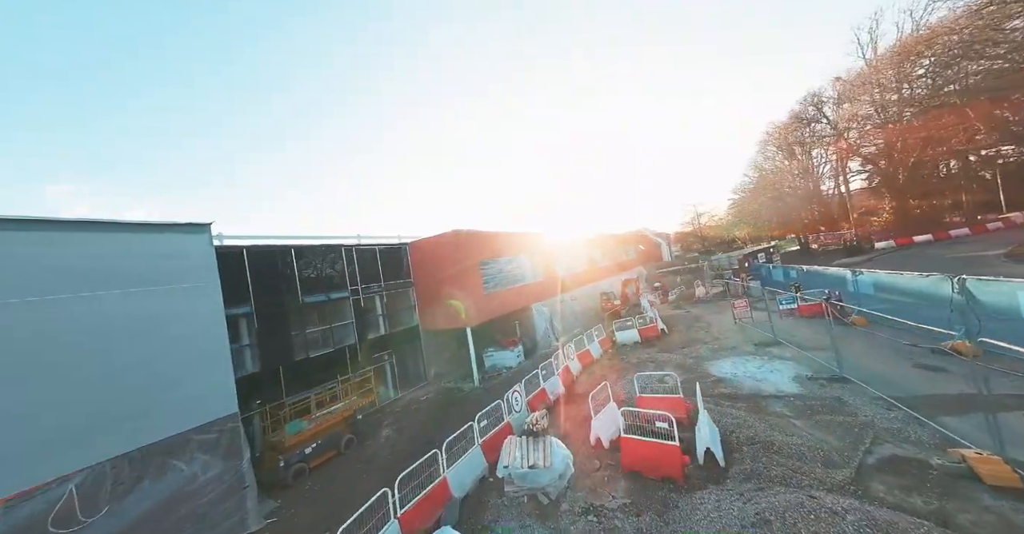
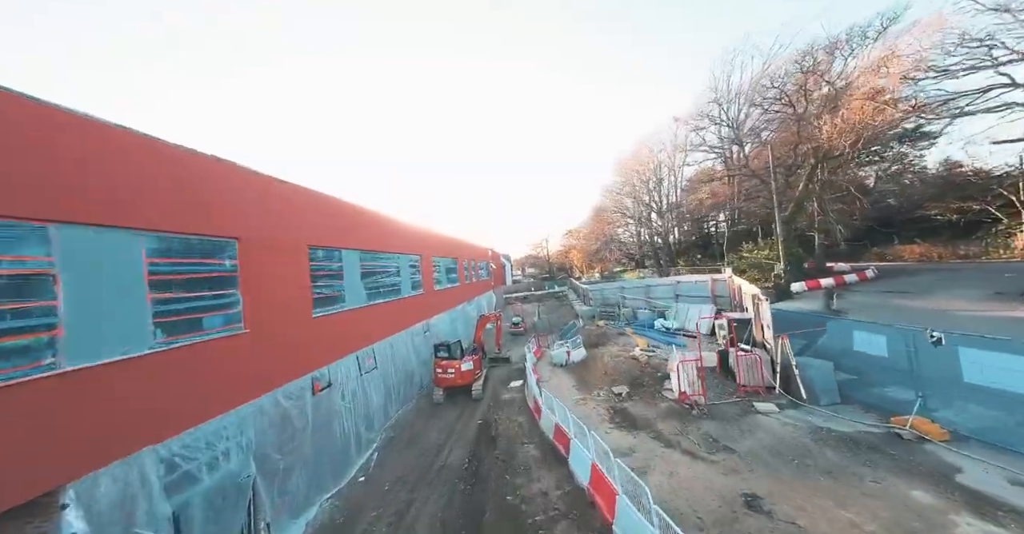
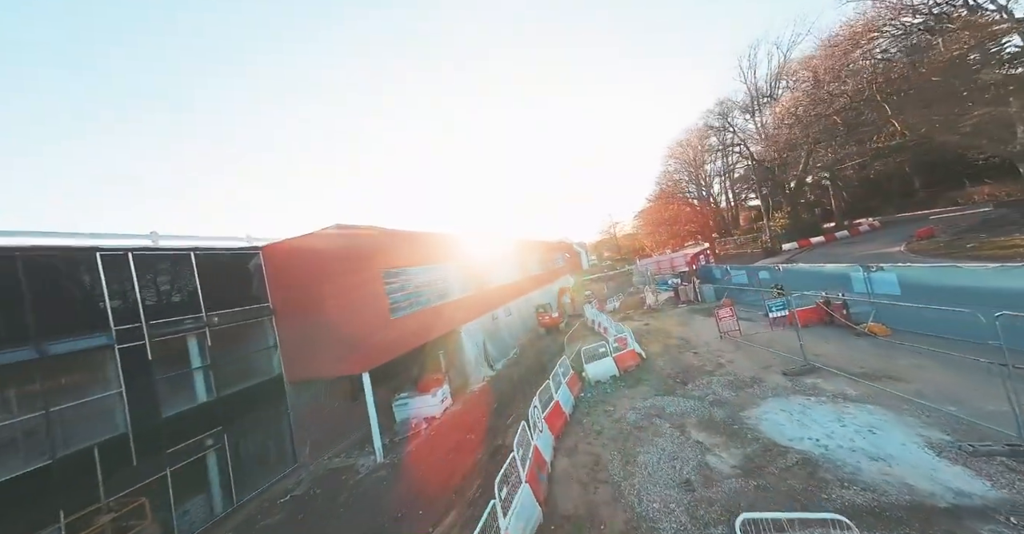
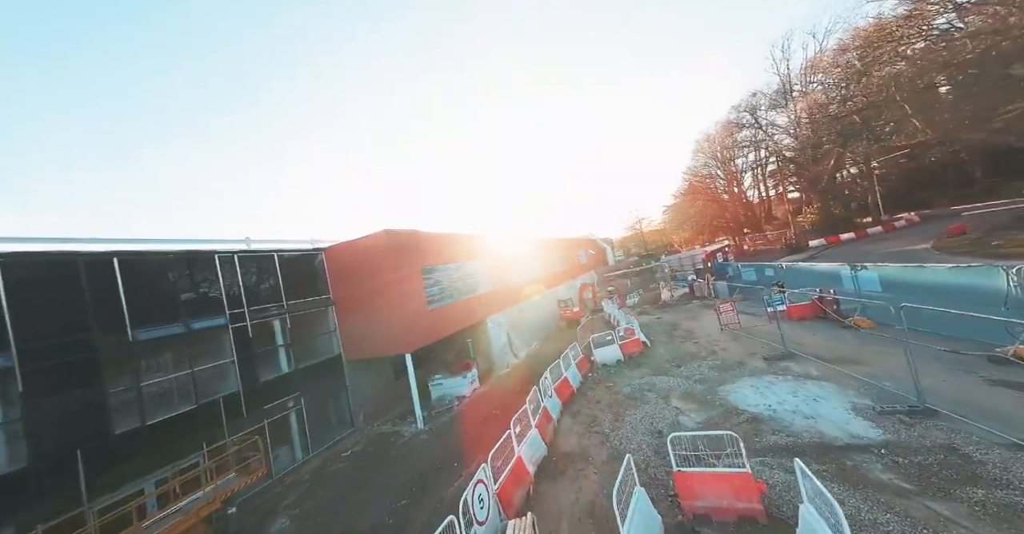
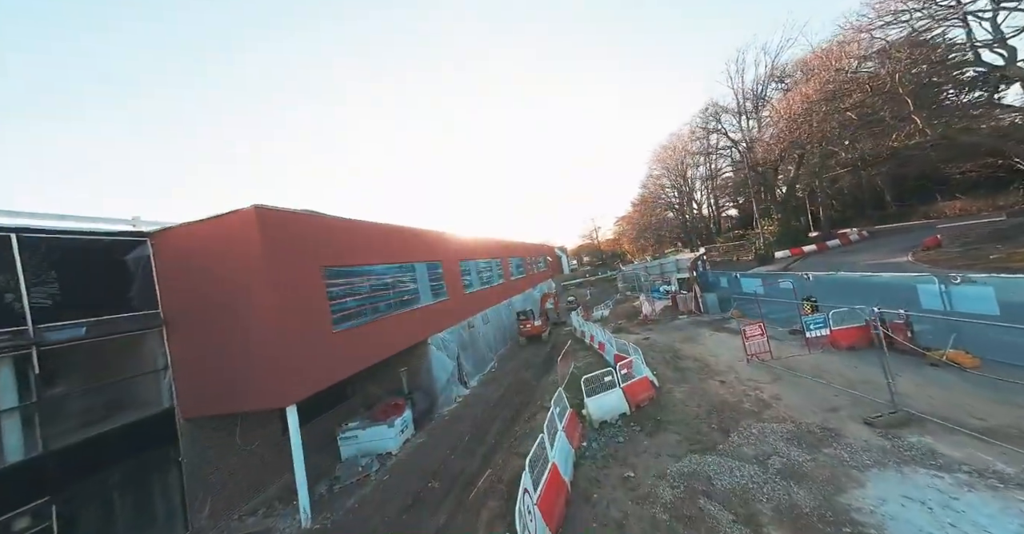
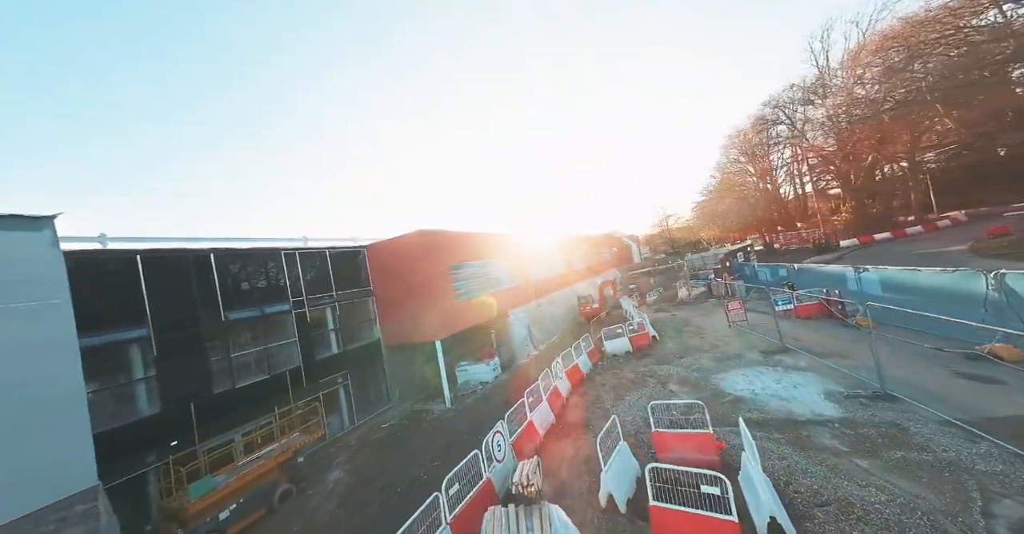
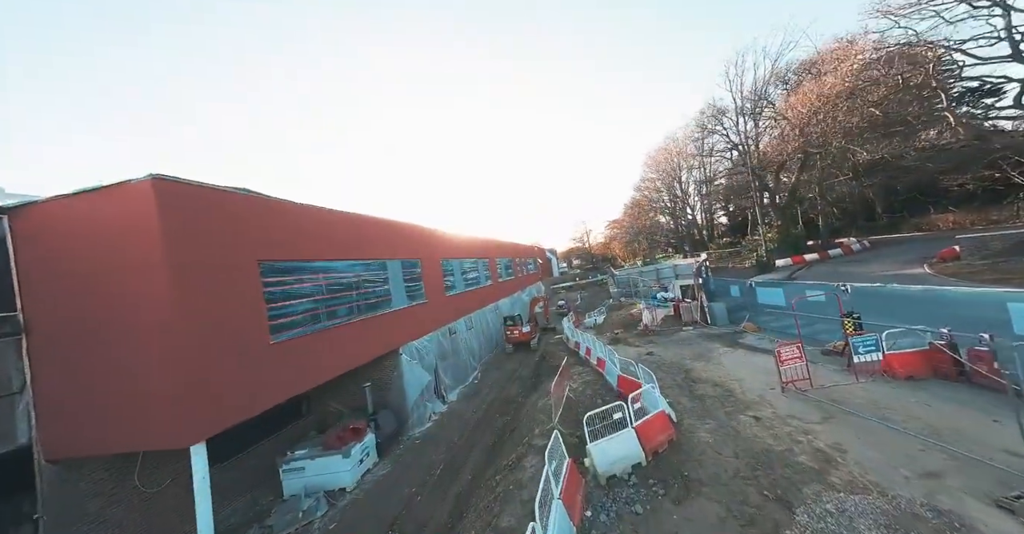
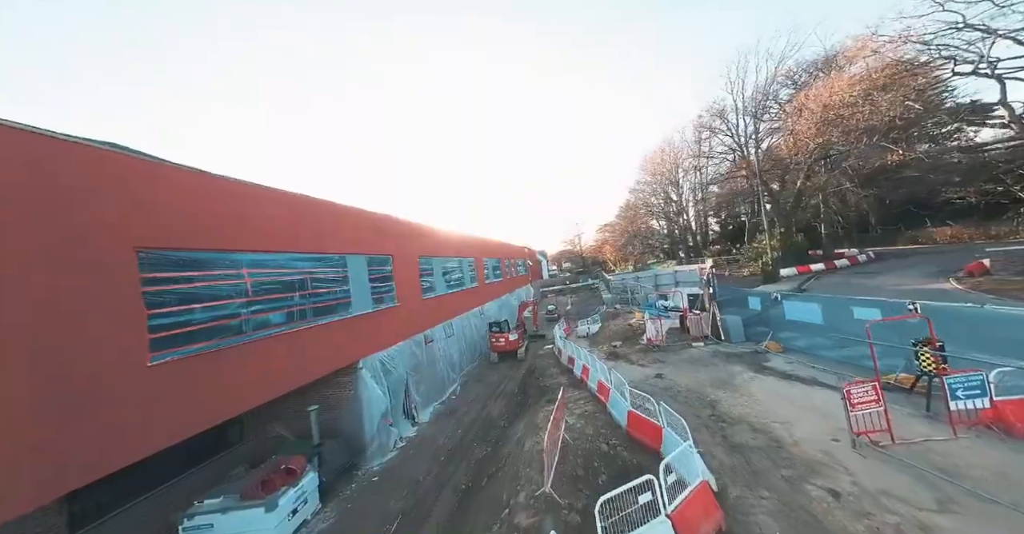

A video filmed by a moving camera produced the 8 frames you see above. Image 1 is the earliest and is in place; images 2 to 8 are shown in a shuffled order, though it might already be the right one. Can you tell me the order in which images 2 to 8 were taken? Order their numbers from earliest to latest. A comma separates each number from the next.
6, 4, 3, 5, 7, 8, 2
